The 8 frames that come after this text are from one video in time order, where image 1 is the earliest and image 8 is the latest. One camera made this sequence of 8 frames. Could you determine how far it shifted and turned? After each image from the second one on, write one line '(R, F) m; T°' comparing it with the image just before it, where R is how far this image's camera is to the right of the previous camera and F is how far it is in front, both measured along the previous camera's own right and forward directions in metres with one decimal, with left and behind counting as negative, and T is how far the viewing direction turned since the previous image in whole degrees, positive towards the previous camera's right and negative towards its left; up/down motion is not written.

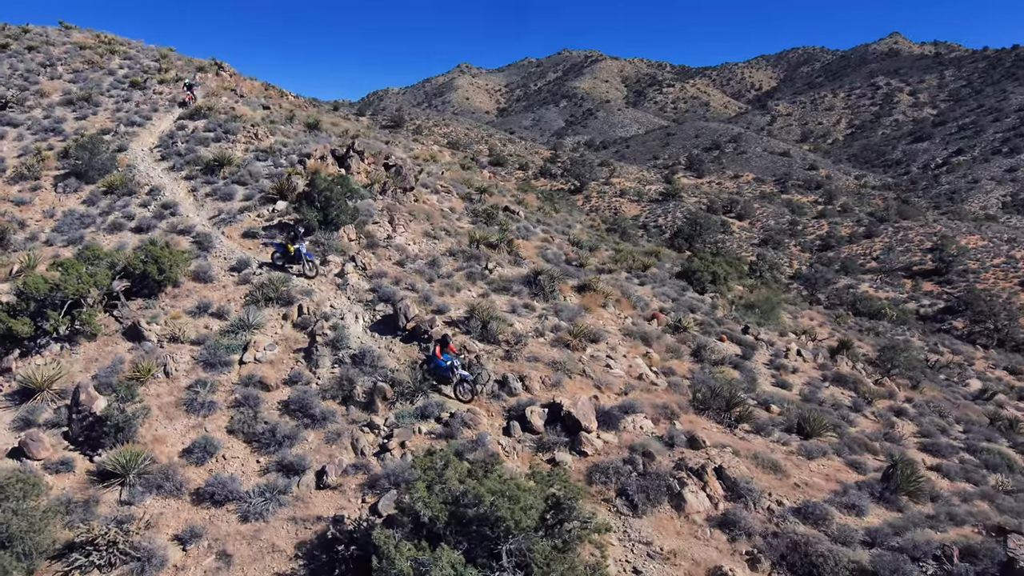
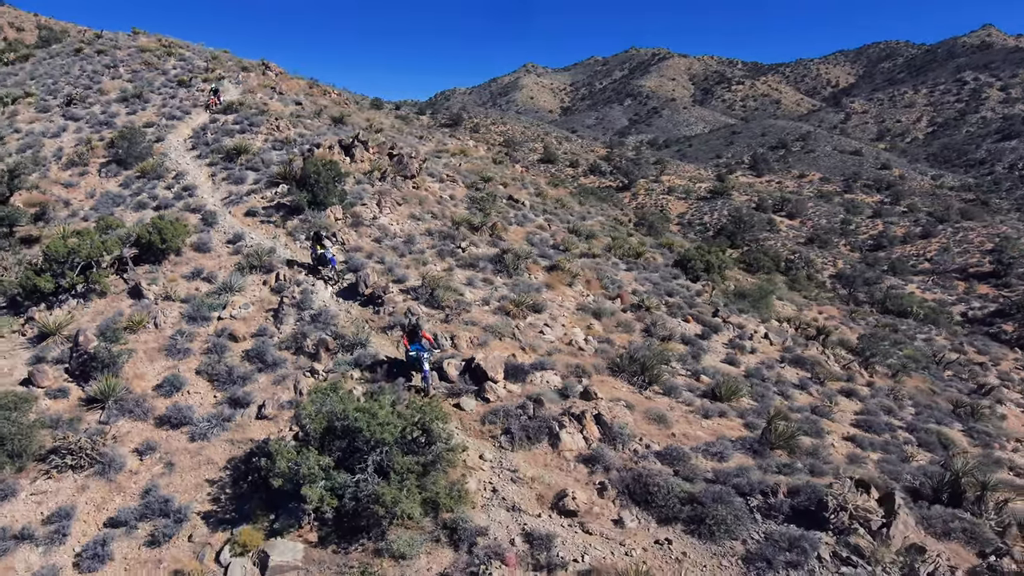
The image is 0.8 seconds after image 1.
(+2.6, -1.2) m; -6°
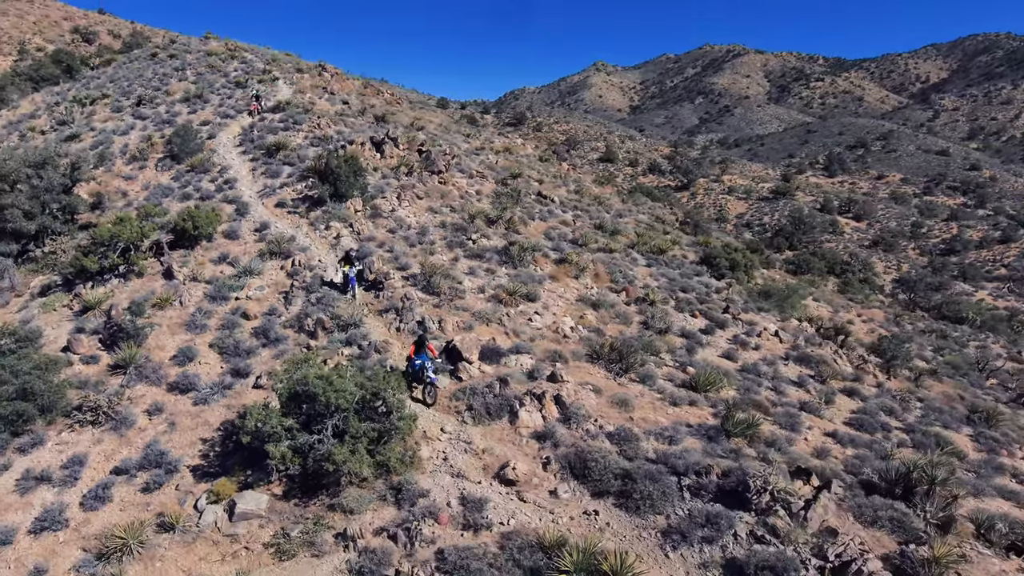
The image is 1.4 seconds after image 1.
(+1.7, -0.5) m; -6°
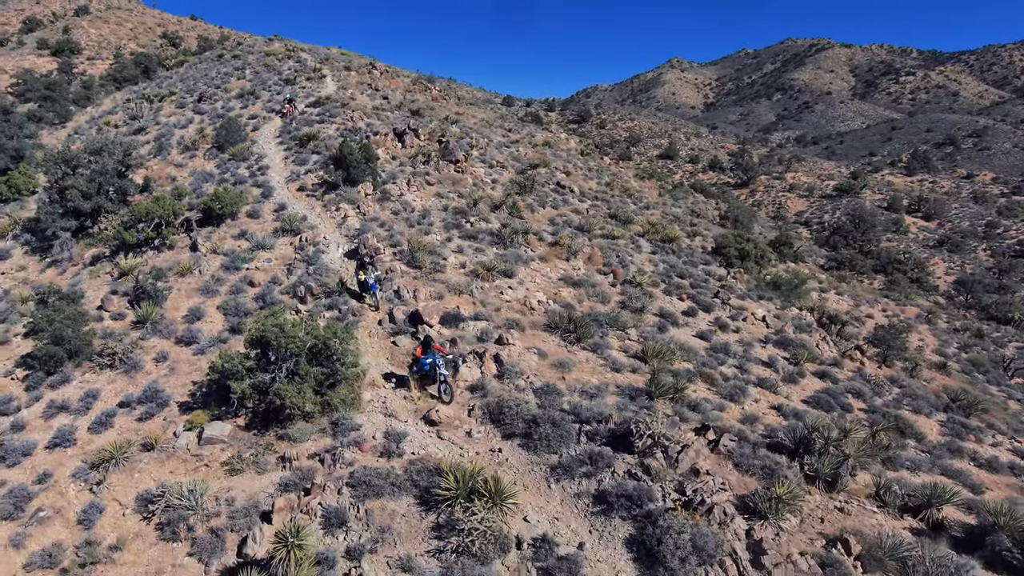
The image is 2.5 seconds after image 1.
(+2.3, -1.0) m; -6°
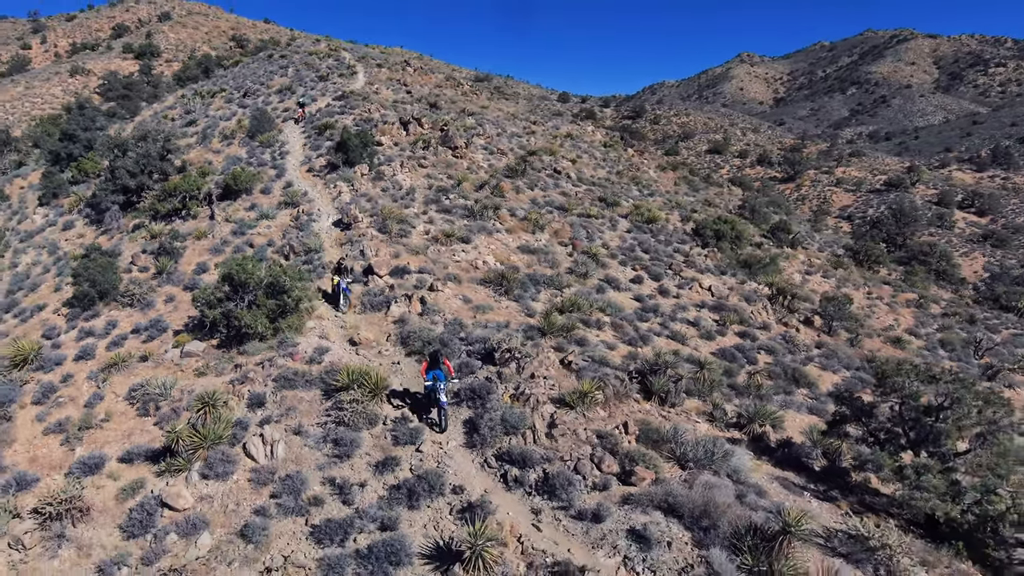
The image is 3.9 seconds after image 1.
(+3.2, -2.2) m; -6°
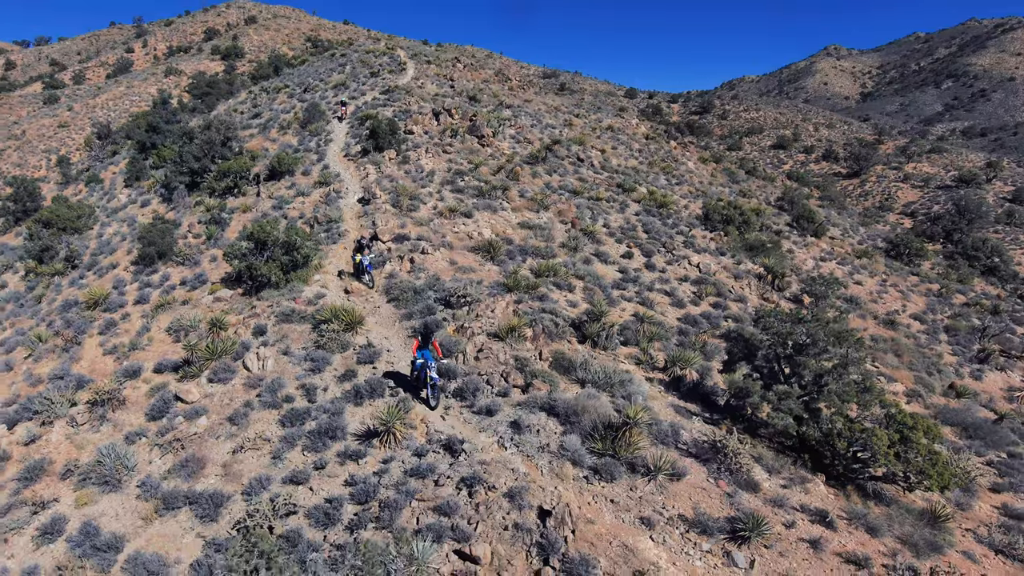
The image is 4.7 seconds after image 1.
(+2.5, -2.0) m; -6°
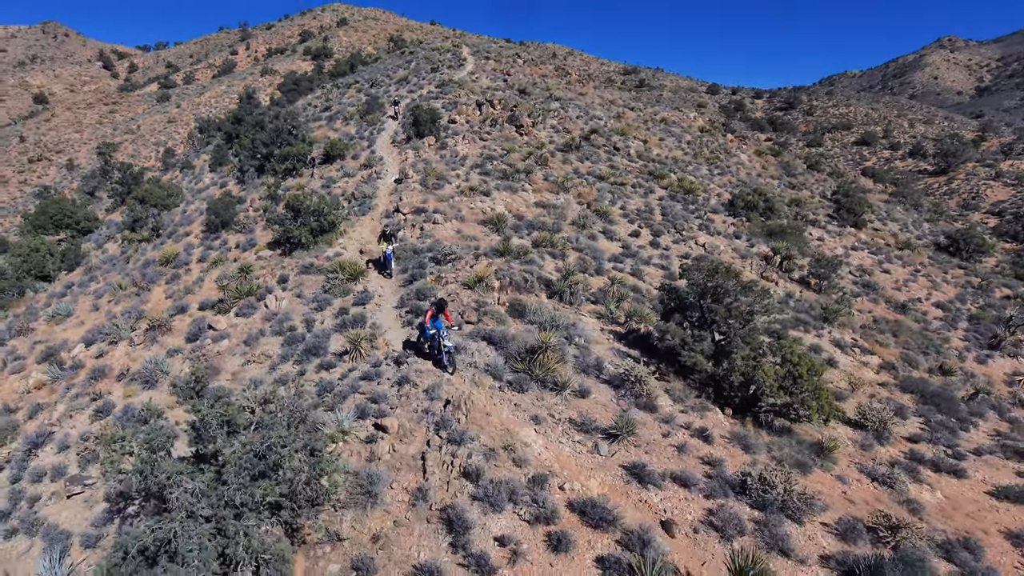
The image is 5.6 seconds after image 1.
(+2.5, -1.8) m; -7°
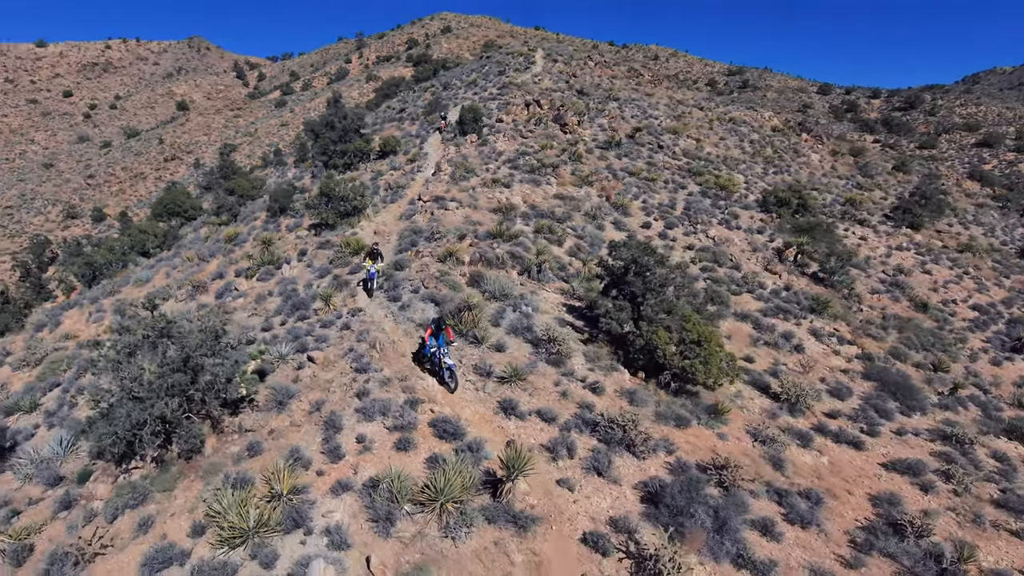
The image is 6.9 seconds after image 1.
(+3.5, -1.5) m; -9°
